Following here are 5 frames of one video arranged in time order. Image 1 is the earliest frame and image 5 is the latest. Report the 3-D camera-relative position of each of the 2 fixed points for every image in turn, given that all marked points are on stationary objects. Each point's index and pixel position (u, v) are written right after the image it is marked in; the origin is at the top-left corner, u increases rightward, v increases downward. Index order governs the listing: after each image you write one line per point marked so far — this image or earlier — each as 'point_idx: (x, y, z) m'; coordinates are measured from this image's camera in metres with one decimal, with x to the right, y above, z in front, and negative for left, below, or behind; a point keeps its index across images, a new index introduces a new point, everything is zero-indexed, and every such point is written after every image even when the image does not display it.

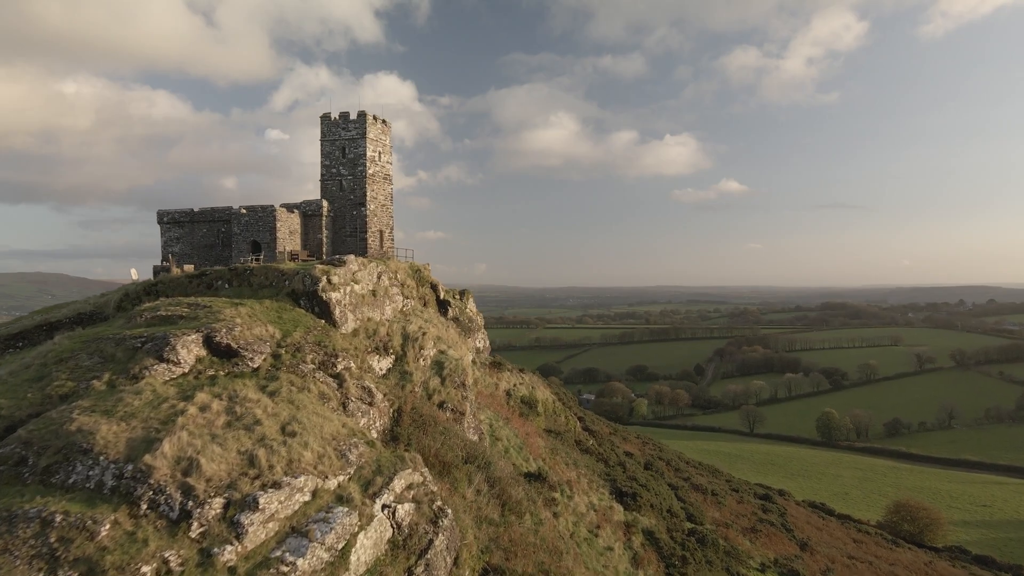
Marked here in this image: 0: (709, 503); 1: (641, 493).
0: (+7.8, -8.5, +18.2) m
1: (+3.6, -5.8, +12.8) m
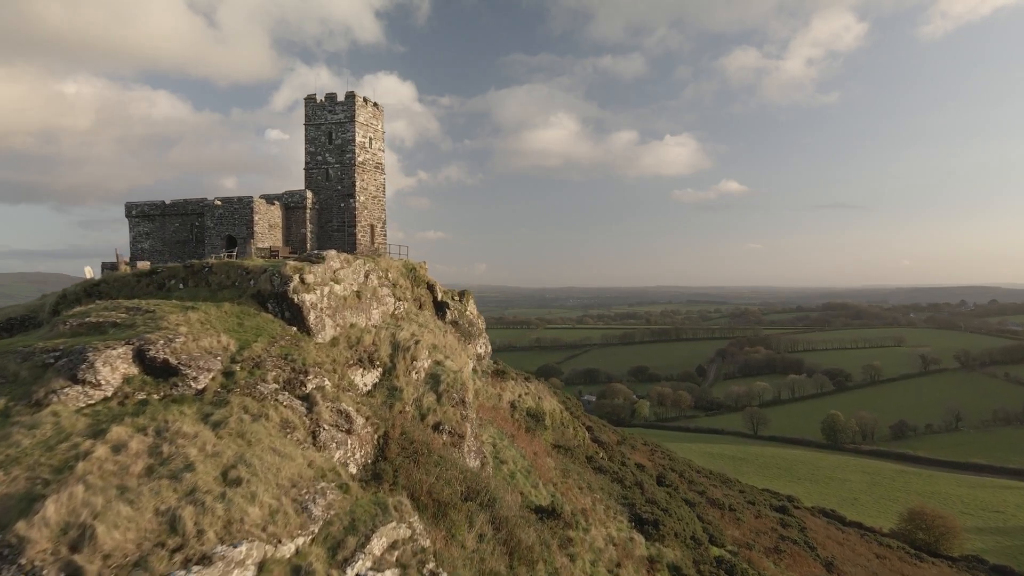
0: (+7.9, -8.5, +16.9) m
1: (+3.8, -5.8, +11.5) m
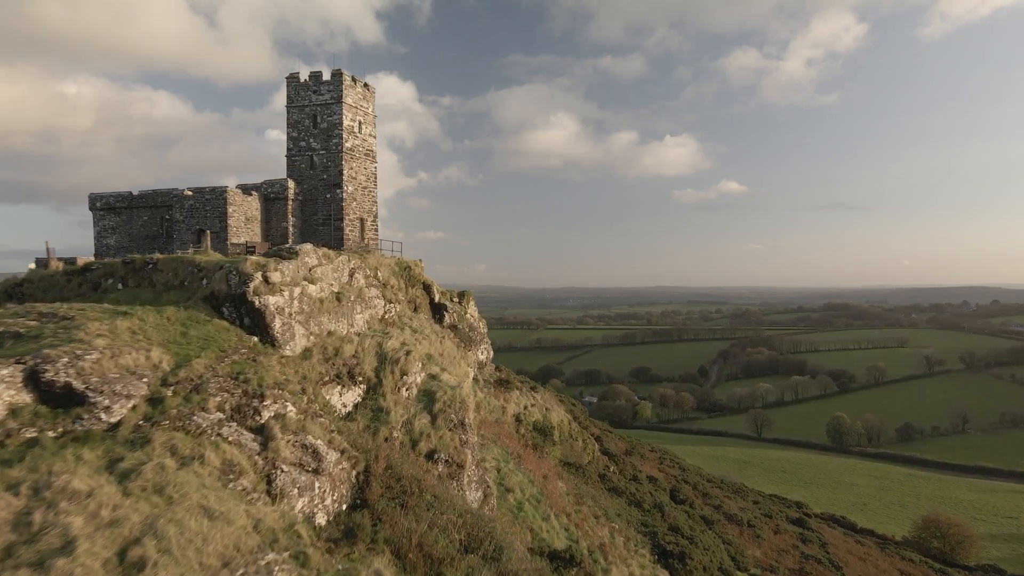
0: (+8.0, -8.5, +15.7) m
1: (+3.9, -5.8, +10.3) m
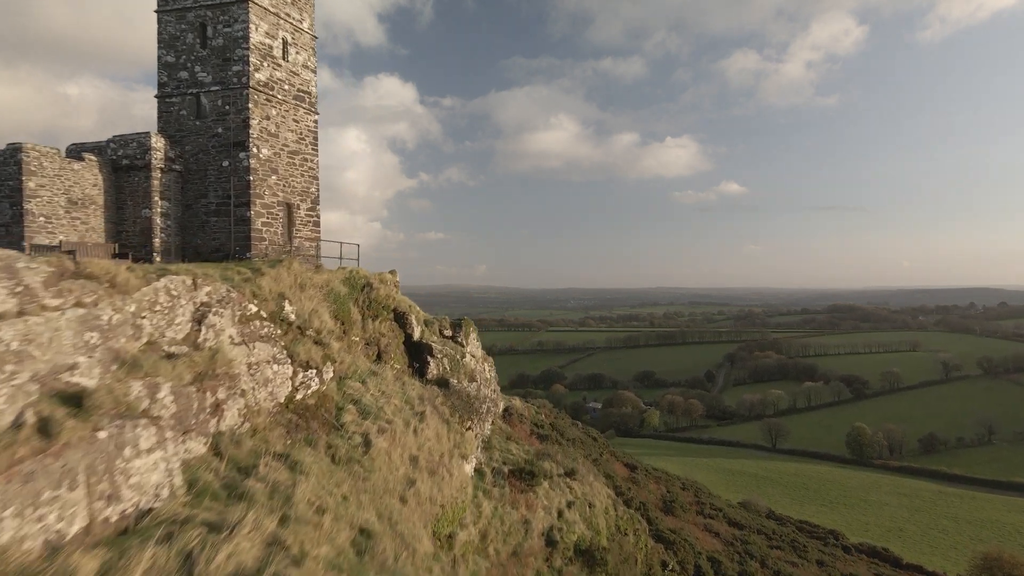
0: (+8.4, -9.0, +11.3) m
1: (+4.3, -6.3, +5.9) m
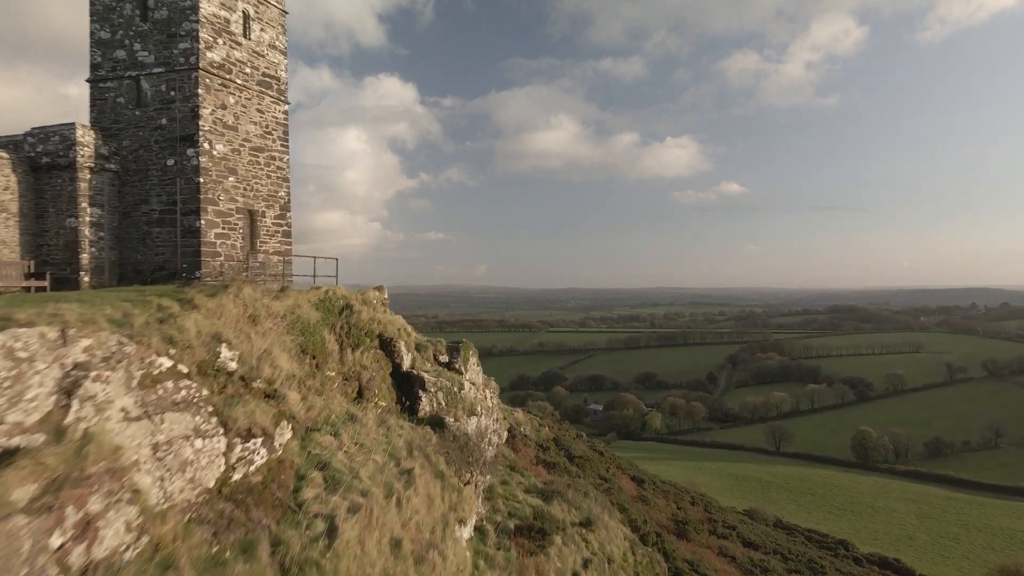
0: (+8.5, -9.3, +10.2) m
1: (+4.4, -6.5, +4.8) m
